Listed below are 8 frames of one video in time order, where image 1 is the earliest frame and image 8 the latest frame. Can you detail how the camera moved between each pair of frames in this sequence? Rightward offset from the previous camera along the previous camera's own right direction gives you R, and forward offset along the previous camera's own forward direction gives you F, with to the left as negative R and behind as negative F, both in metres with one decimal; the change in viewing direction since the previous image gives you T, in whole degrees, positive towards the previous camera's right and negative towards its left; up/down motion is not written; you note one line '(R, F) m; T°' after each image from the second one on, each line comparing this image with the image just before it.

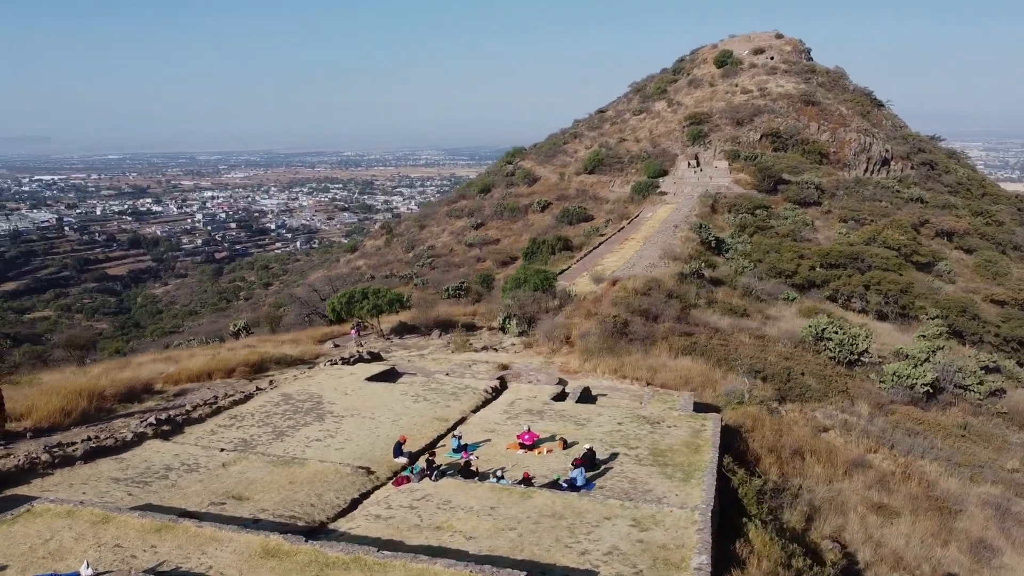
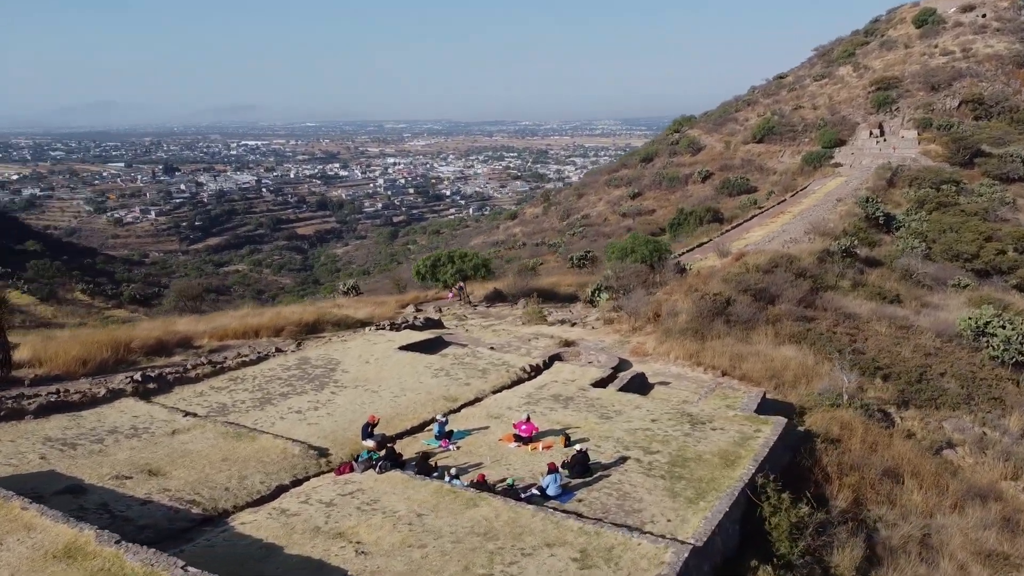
(+2.7, +2.7) m; -12°
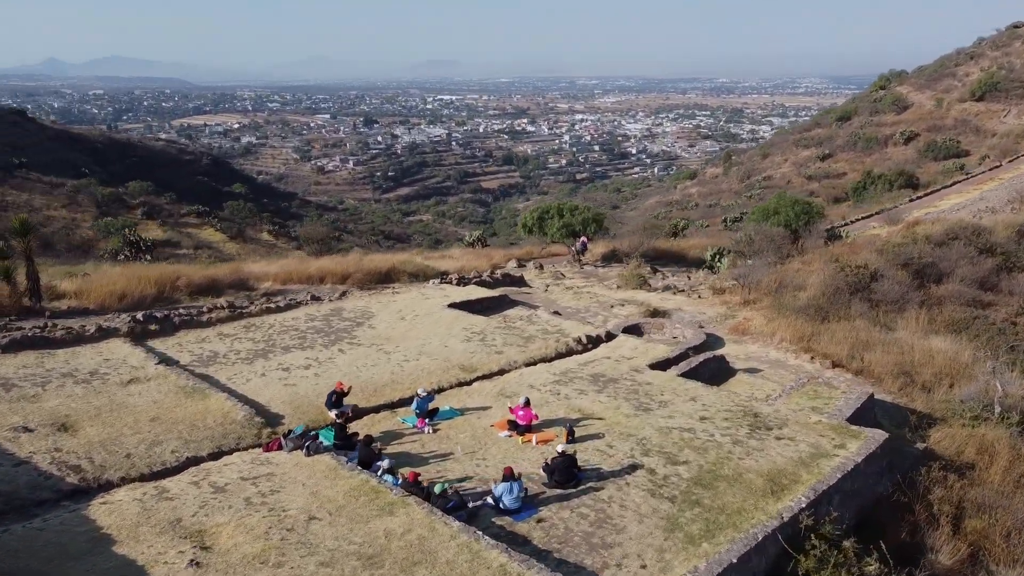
(+2.3, +2.9) m; -13°
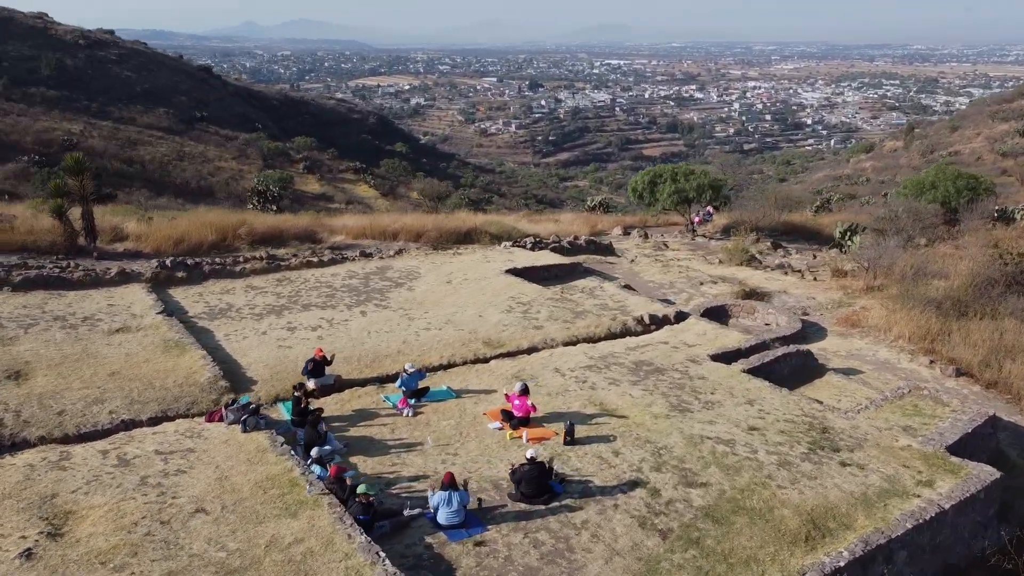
(+1.7, +1.9) m; -11°
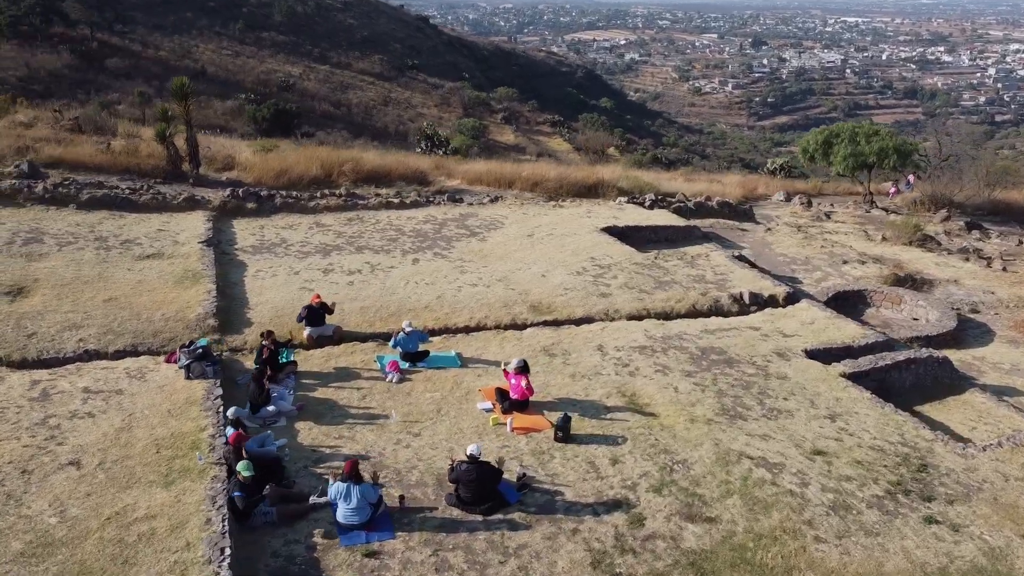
(+1.7, +1.8) m; -14°
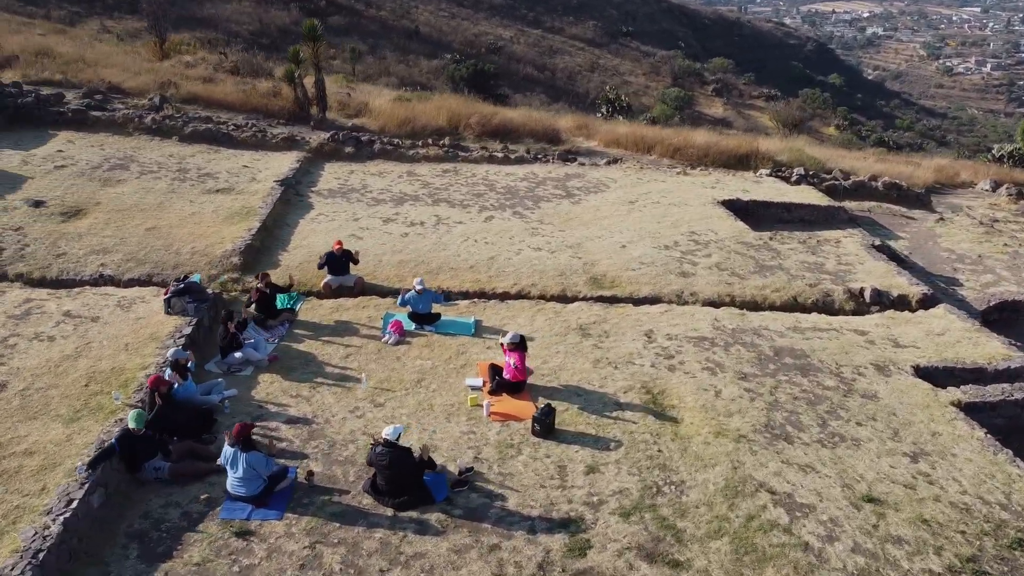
(+1.5, +1.3) m; -14°
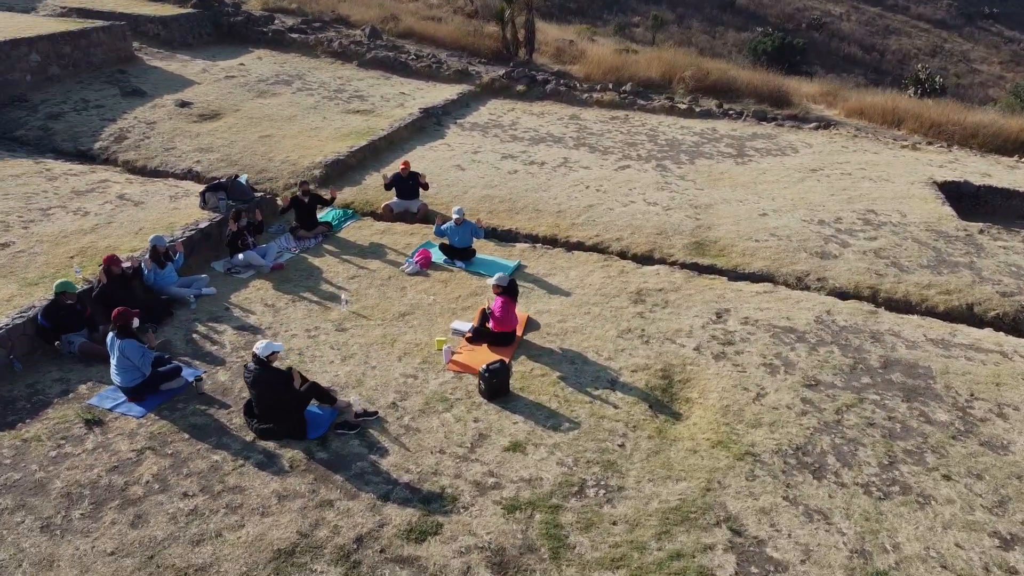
(+1.9, +1.4) m; -20°
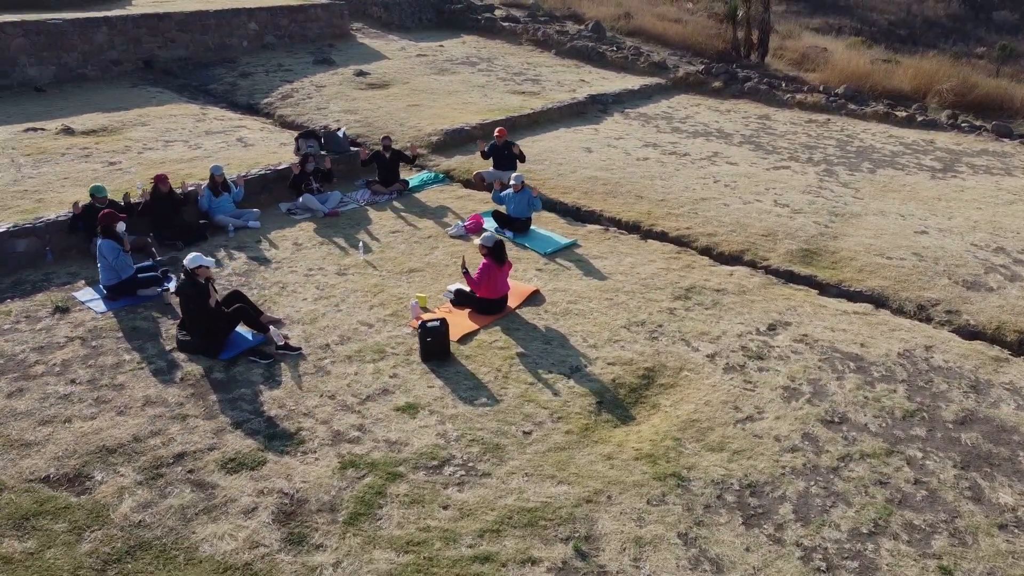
(+1.8, +0.9) m; -21°
